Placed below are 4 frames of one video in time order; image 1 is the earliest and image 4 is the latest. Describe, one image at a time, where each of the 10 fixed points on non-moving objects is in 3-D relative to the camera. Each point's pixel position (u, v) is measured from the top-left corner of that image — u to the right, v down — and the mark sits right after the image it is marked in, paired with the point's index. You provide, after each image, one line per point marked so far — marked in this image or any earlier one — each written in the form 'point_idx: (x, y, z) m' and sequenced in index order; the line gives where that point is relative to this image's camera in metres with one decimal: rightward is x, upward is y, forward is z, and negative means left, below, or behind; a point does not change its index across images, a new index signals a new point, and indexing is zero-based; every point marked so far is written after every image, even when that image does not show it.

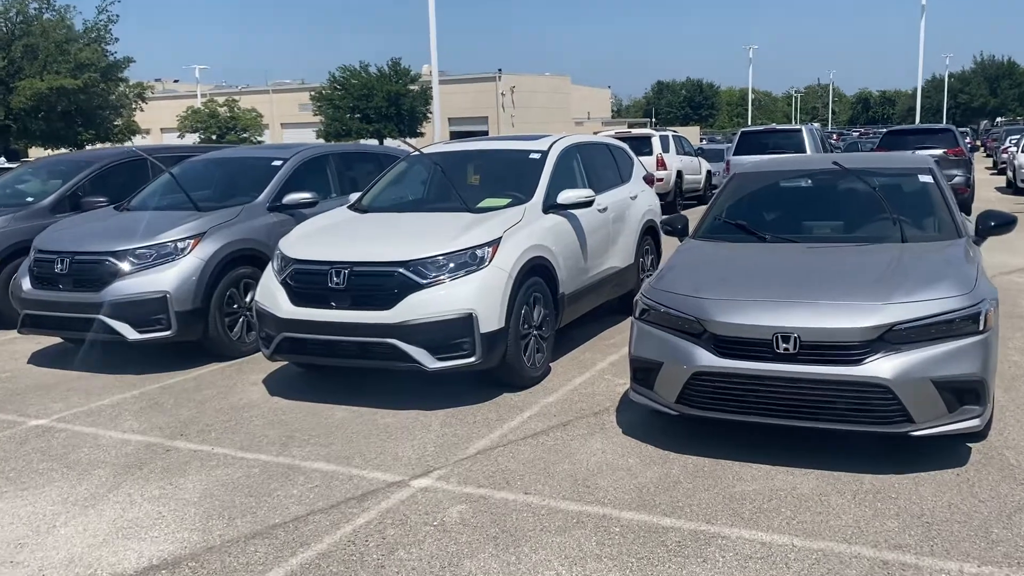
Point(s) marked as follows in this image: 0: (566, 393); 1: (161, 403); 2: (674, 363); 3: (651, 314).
0: (+0.4, -0.7, +6.3) m
1: (-2.5, -0.8, +6.5) m
2: (+0.9, -0.4, +4.8) m
3: (+0.8, -0.1, +5.1) m
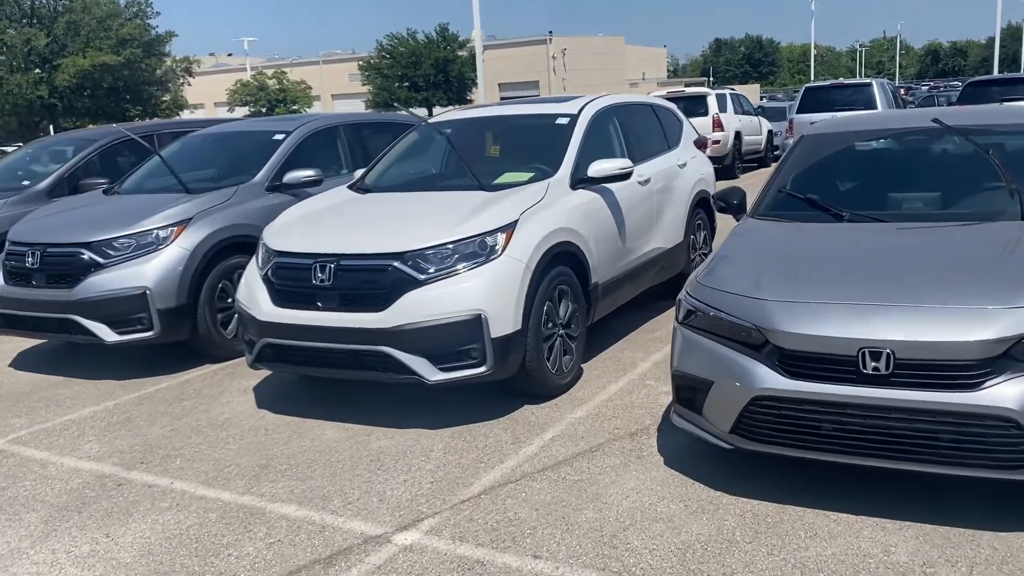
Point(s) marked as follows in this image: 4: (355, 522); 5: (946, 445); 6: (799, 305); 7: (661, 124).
0: (+0.5, -0.7, +5.2) m
1: (-2.3, -0.8, +5.6) m
2: (+0.9, -0.4, +3.8) m
3: (+0.8, -0.1, +4.0) m
4: (-0.7, -1.0, +3.9) m
5: (+1.6, -0.6, +3.4) m
6: (+1.2, -0.1, +3.7) m
7: (+1.3, +1.4, +7.7) m
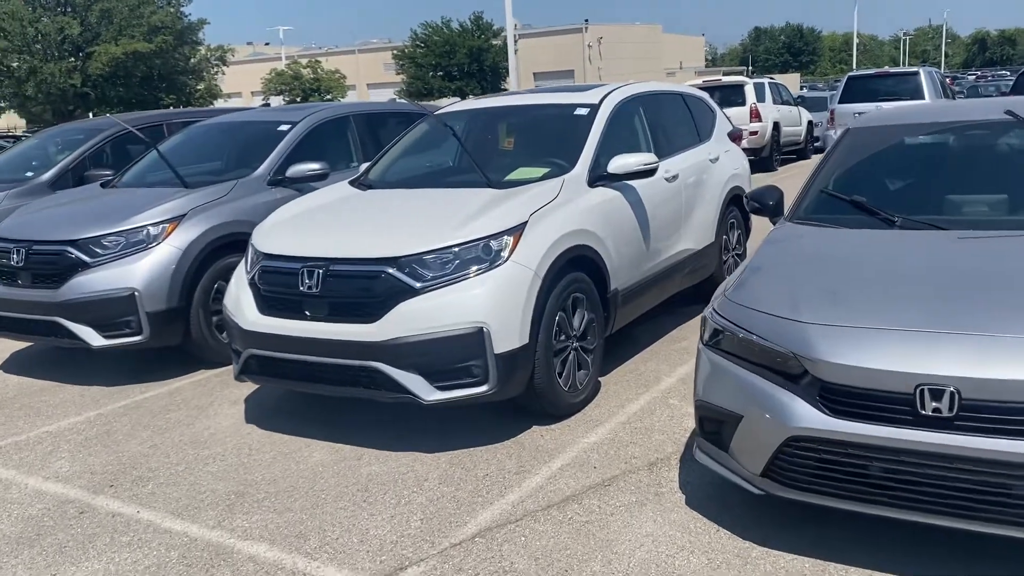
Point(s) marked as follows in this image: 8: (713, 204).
0: (+0.5, -0.7, +4.7) m
1: (-2.3, -0.8, +5.2) m
2: (+0.9, -0.5, +3.2) m
3: (+0.8, -0.2, +3.5) m
4: (-0.7, -1.1, +3.5) m
5: (+1.6, -0.7, +2.8) m
6: (+1.2, -0.1, +3.2) m
7: (+1.4, +1.3, +7.1) m
8: (+1.5, +0.6, +6.8) m
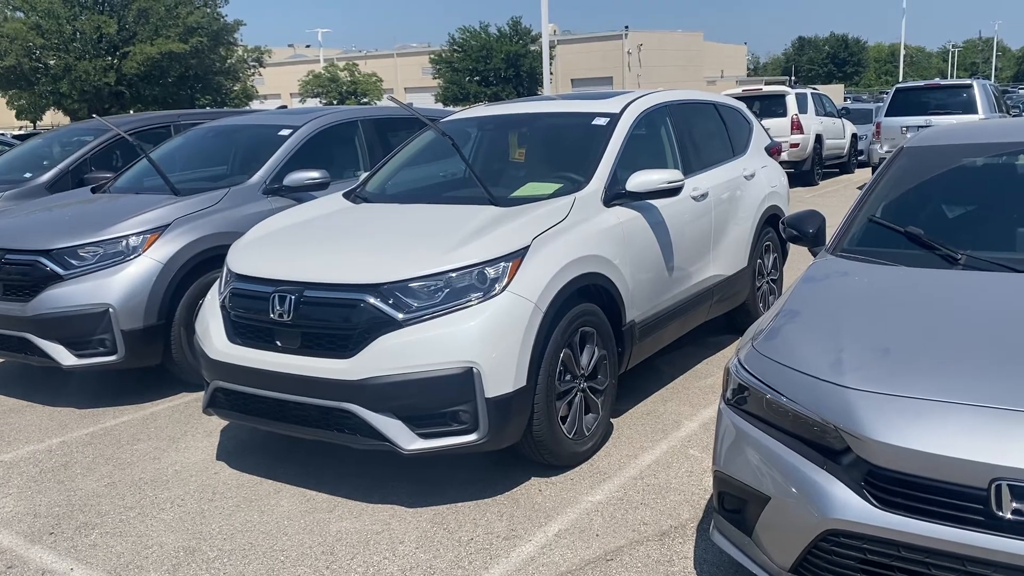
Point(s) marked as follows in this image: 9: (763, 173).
0: (+0.5, -0.9, +4.1) m
1: (-2.3, -0.9, +4.7) m
2: (+0.8, -0.6, +2.6) m
3: (+0.8, -0.4, +2.9) m
4: (-0.8, -1.2, +2.9) m
5: (+1.5, -0.8, +2.2) m
6: (+1.1, -0.3, +2.6) m
7: (+1.5, +1.1, +6.5) m
8: (+1.6, +0.4, +6.2) m
9: (+1.8, +0.8, +6.5) m
